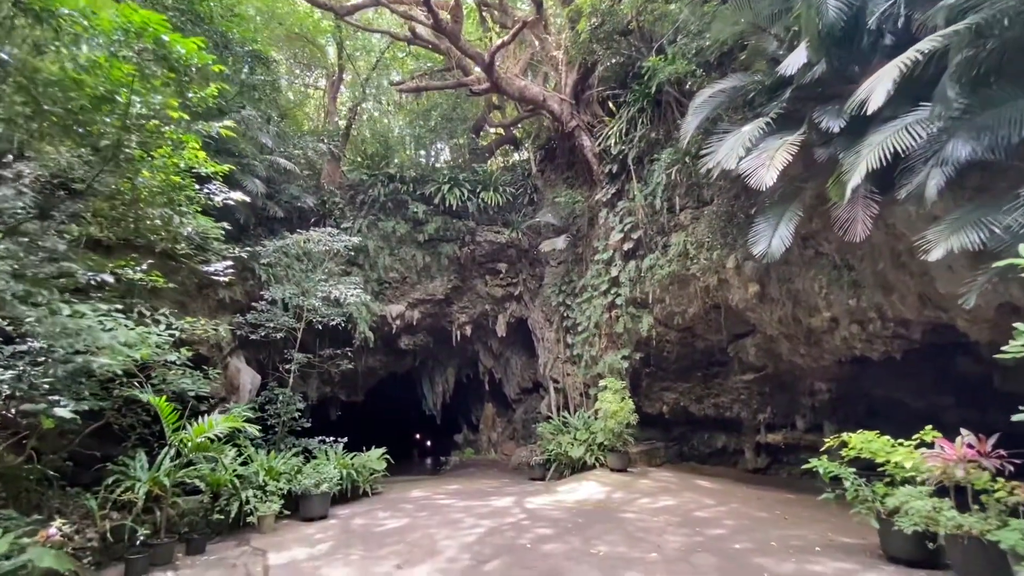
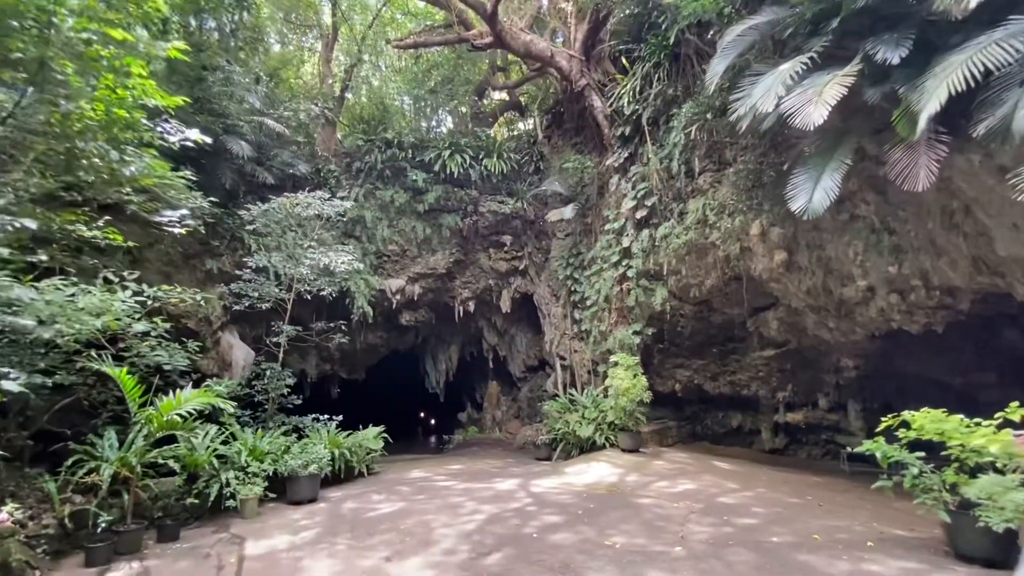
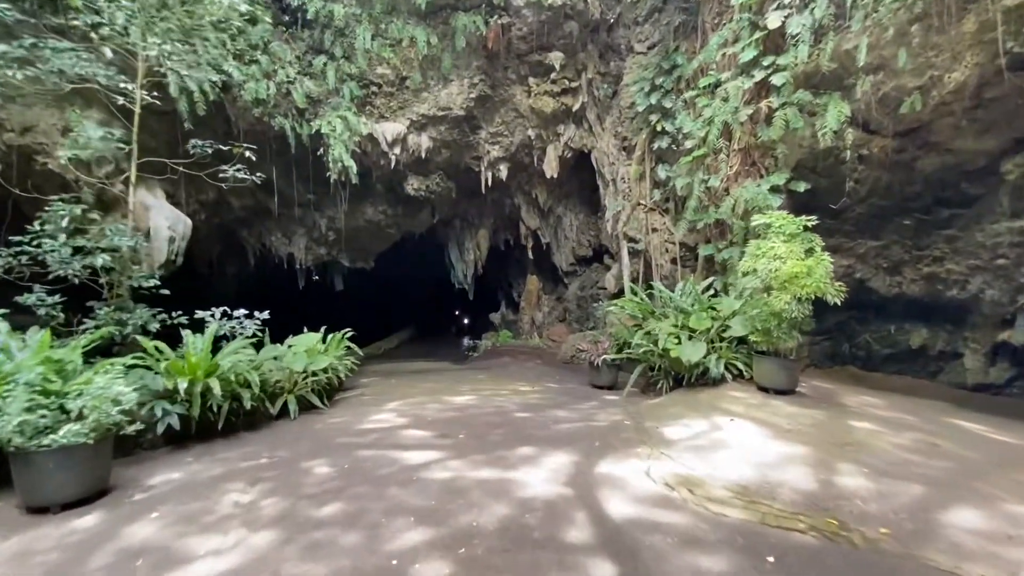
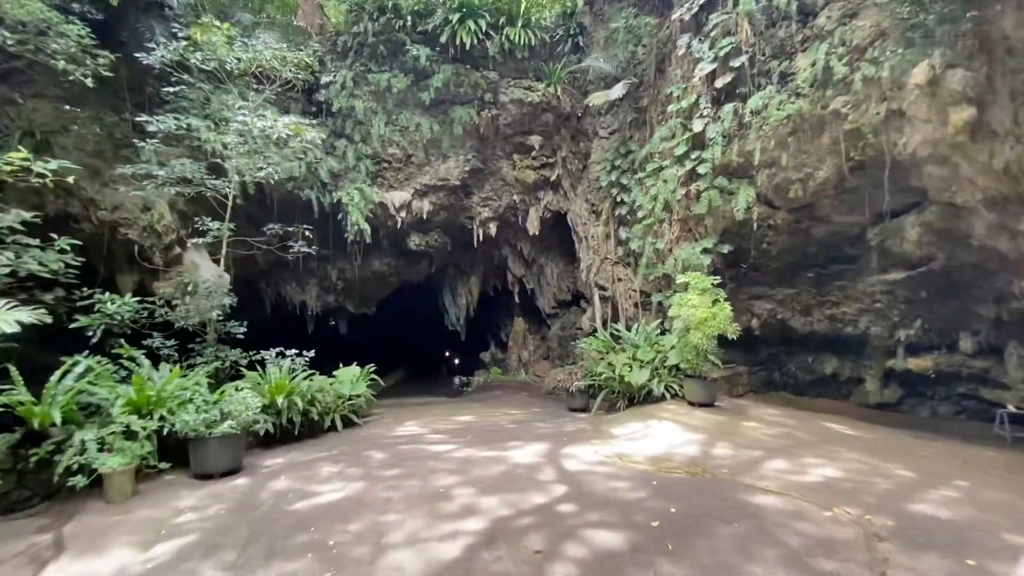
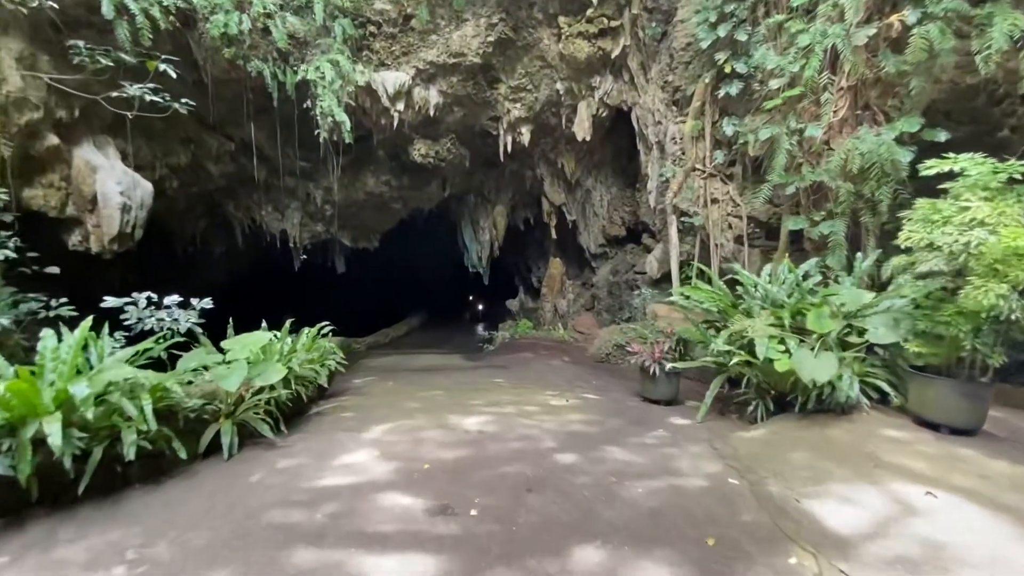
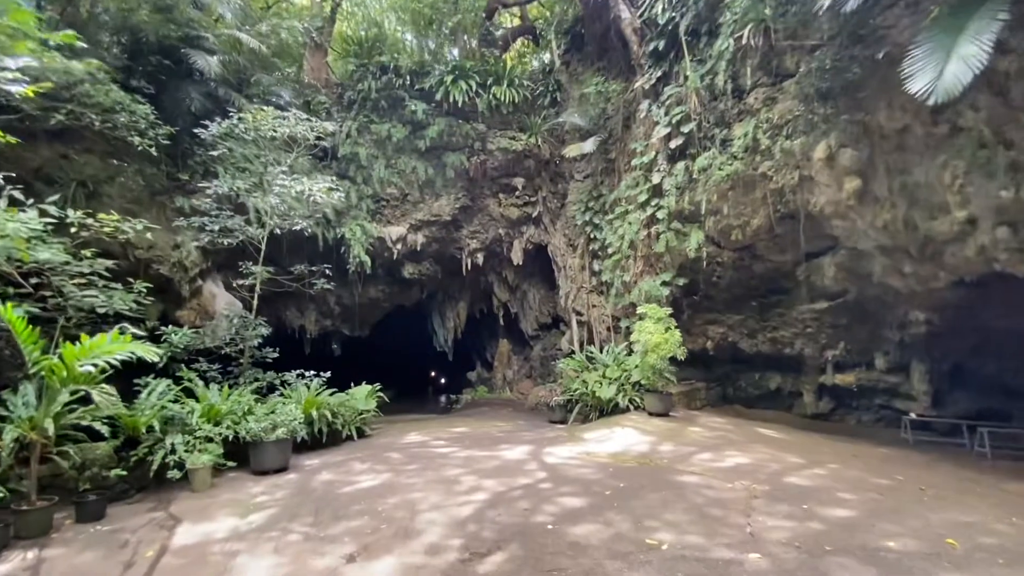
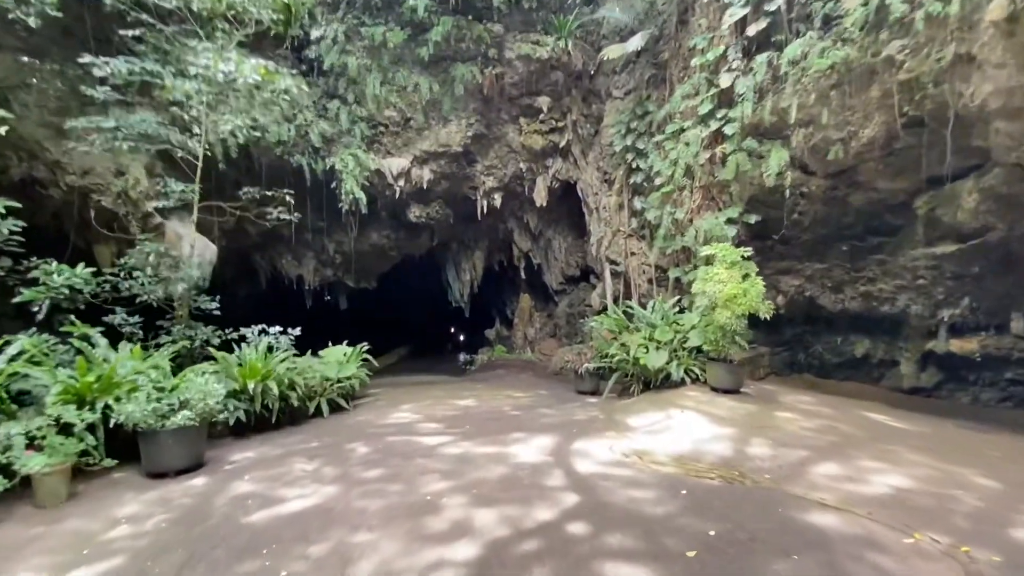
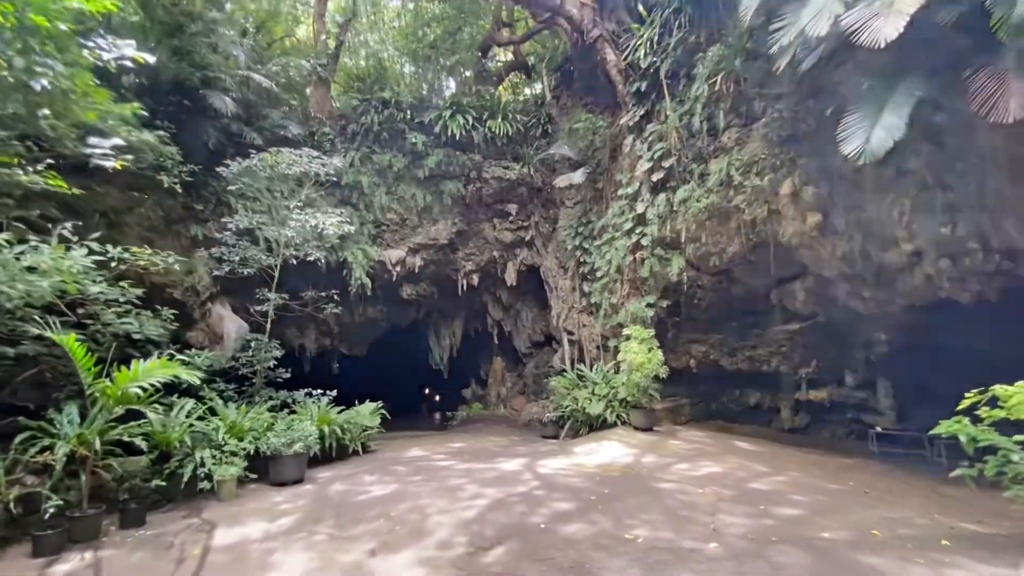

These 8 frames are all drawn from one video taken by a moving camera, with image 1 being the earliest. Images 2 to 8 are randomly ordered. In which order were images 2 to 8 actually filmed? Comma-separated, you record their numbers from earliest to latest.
2, 8, 6, 4, 7, 3, 5
